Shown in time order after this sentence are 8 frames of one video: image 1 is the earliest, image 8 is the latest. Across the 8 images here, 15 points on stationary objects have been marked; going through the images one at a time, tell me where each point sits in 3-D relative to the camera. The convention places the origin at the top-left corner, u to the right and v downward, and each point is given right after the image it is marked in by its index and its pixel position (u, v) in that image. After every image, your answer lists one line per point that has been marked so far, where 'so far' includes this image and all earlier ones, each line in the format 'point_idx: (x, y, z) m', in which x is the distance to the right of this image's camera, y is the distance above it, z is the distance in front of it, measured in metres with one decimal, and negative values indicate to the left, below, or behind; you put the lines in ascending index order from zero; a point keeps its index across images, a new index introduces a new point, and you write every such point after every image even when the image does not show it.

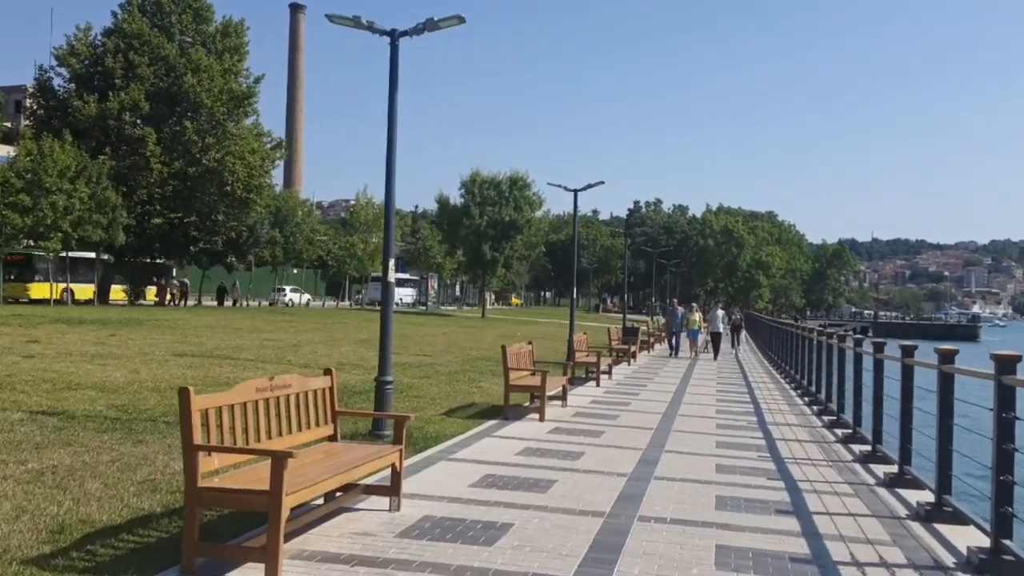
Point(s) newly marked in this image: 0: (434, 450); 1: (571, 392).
0: (-0.9, -1.9, +10.6) m
1: (+1.2, -2.1, +18.8) m
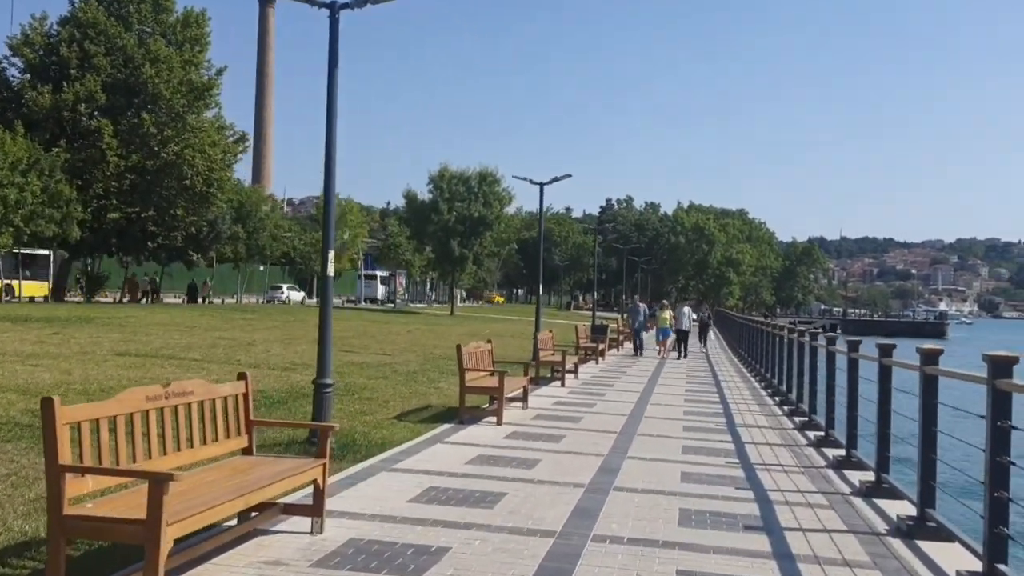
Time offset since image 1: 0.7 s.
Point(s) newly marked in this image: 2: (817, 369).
0: (-1.5, -1.8, +9.8) m
1: (+0.4, -2.0, +18.0) m
2: (+5.3, -1.4, +16.0) m
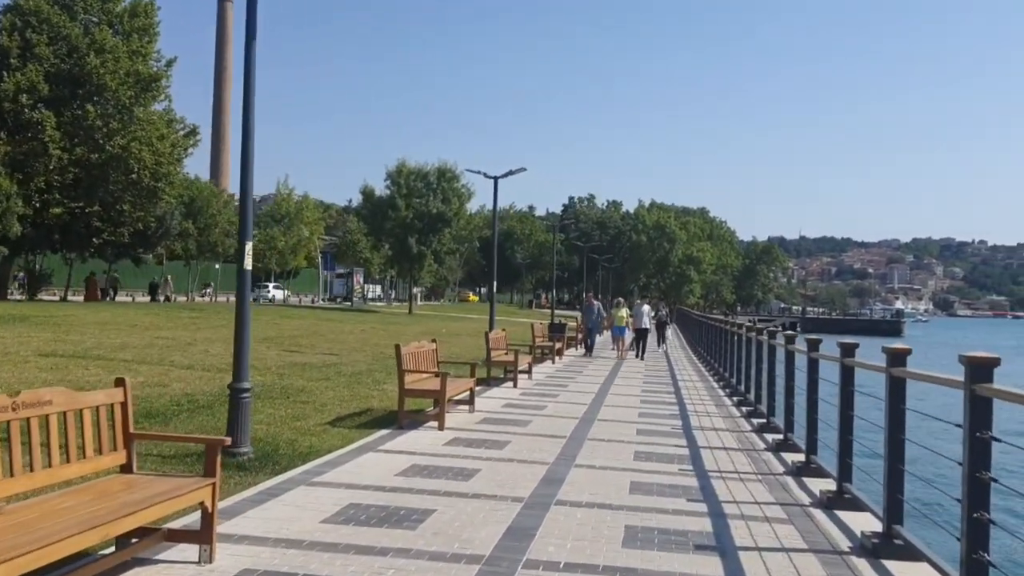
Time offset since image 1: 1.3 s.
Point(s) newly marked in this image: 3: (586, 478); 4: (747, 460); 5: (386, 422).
0: (-2.1, -1.8, +8.9) m
1: (-0.5, -2.0, +17.2) m
2: (+4.4, -1.3, +15.4) m
3: (+0.8, -2.0, +9.8) m
4: (+3.0, -2.2, +12.0) m
5: (-1.7, -1.8, +12.6) m
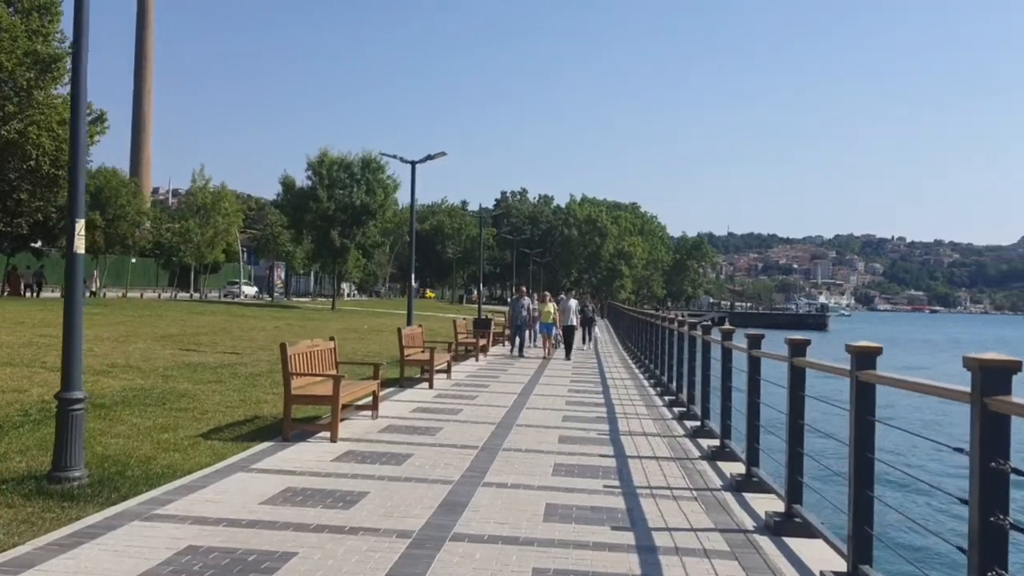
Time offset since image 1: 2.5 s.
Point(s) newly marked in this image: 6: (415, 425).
0: (-3.0, -1.7, +7.3) m
1: (-2.0, -1.8, +15.6) m
2: (+3.0, -1.2, +14.2) m
3: (-0.2, -1.9, +8.4) m
4: (+1.9, -2.1, +10.7) m
5: (-2.9, -1.7, +10.9) m
6: (-1.3, -1.8, +12.3) m
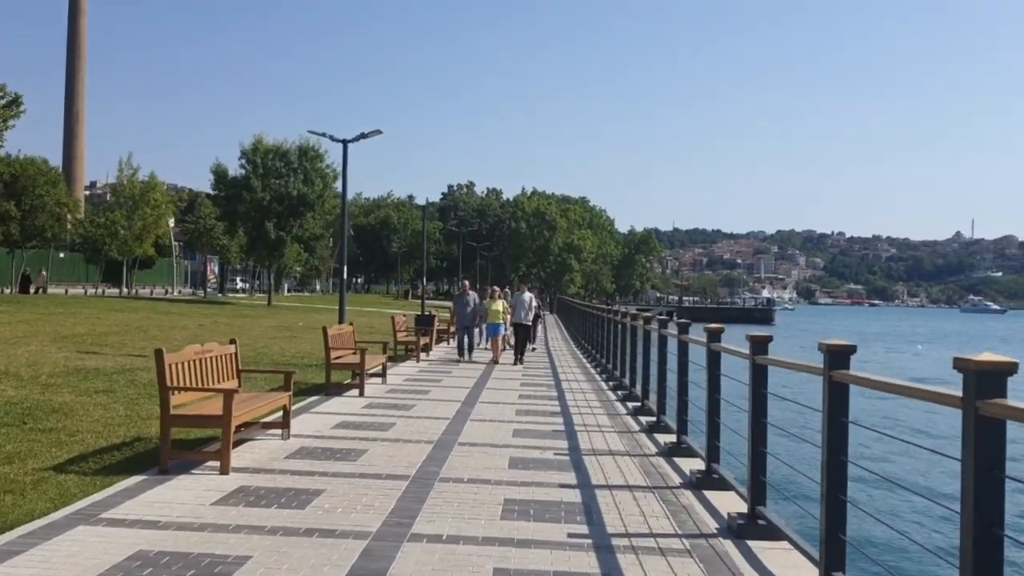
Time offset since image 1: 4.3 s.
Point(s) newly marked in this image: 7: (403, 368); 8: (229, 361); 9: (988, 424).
0: (-3.3, -1.6, +5.0) m
1: (-2.8, -1.7, +13.4) m
2: (+2.3, -1.1, +12.2) m
3: (-0.6, -1.8, +6.3) m
4: (+1.4, -2.0, +8.7) m
5: (-3.4, -1.6, +8.7) m
6: (-2.0, -1.7, +10.1) m
7: (-2.3, -1.7, +19.2) m
8: (-3.1, -0.8, +10.2) m
9: (+1.9, -0.5, +3.7) m
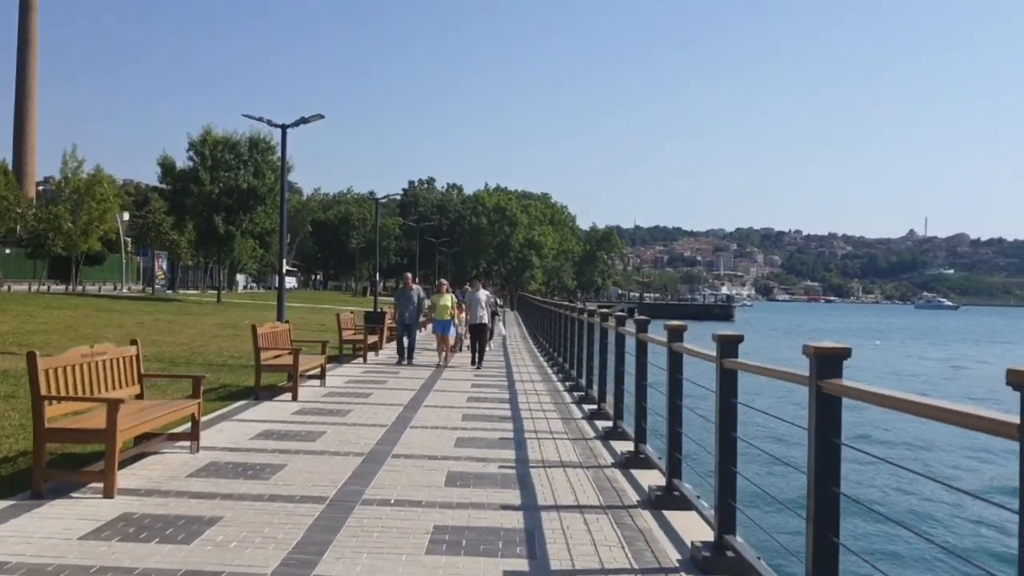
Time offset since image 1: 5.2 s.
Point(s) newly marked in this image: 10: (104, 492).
0: (-3.7, -1.6, +3.8) m
1: (-3.6, -1.7, +12.2) m
2: (+1.6, -1.0, +11.2) m
3: (-1.0, -1.8, +5.2) m
4: (+0.8, -1.9, +7.6) m
5: (-4.0, -1.6, +7.4) m
6: (-2.6, -1.7, +9.0) m
7: (-3.3, -1.6, +18.0) m
8: (-3.7, -0.7, +9.0) m
9: (+1.5, -0.5, +2.7) m
10: (-3.2, -1.6, +7.3) m
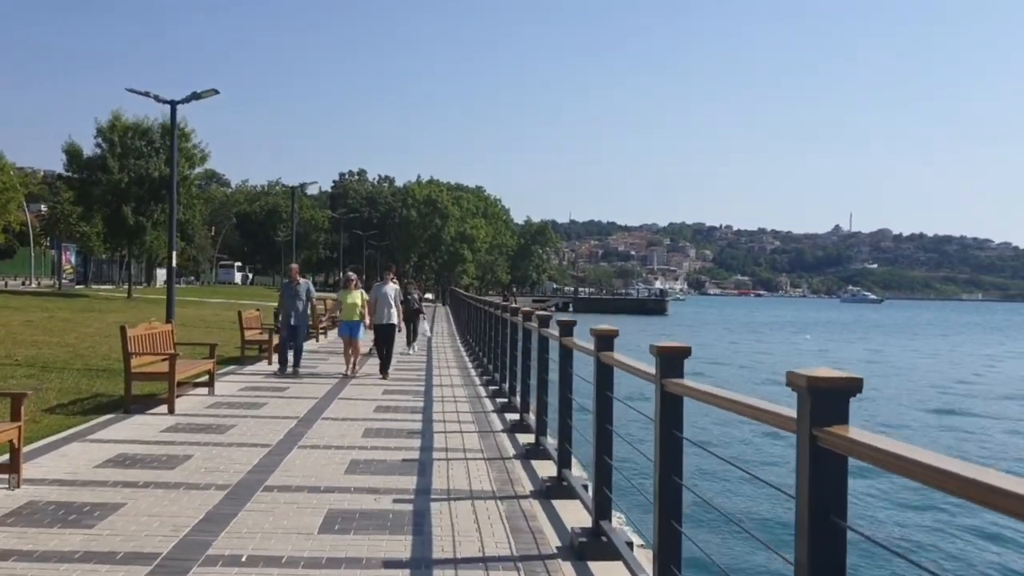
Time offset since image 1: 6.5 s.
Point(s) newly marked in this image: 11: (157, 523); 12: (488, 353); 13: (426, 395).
0: (-4.2, -1.6, +2.0) m
1: (-4.6, -1.6, +10.4) m
2: (+0.6, -1.0, +9.7) m
3: (-1.6, -1.8, +3.5) m
4: (+0.1, -1.9, +6.1) m
5: (-4.7, -1.6, +5.6) m
6: (-3.4, -1.6, +7.2) m
7: (-4.7, -1.5, +16.2) m
8: (-4.6, -0.7, +7.2) m
9: (+1.1, -0.5, +1.3) m
10: (-3.9, -1.6, +5.5) m
11: (-2.5, -1.7, +6.7) m
12: (-0.4, -1.3, +18.1) m
13: (-1.4, -1.8, +14.7) m
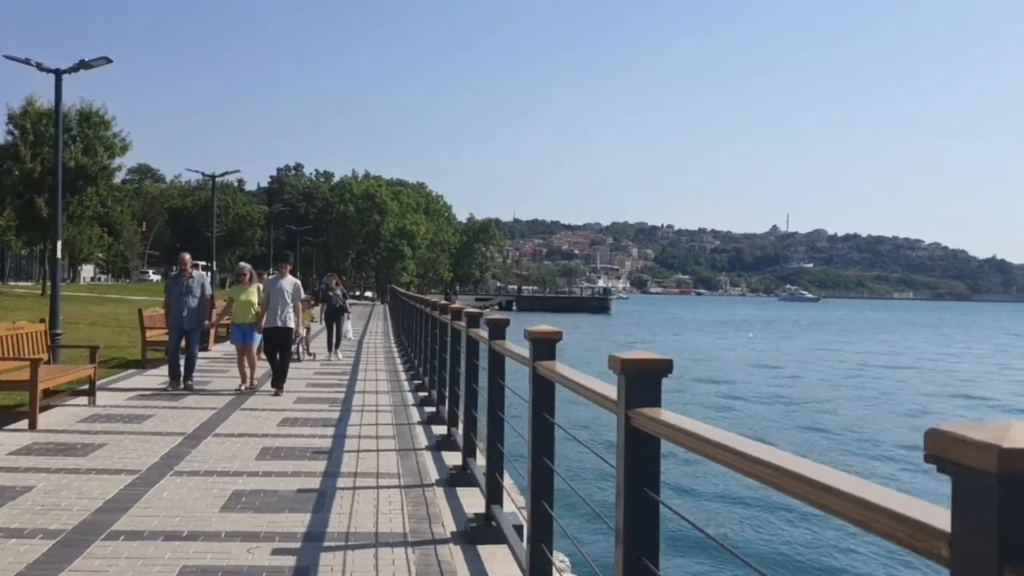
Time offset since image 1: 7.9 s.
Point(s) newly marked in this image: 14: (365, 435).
0: (-4.4, -1.5, +0.1) m
1: (-5.3, -1.5, +8.5) m
2: (-0.1, -0.9, +8.1) m
3: (-1.9, -1.7, +1.8) m
4: (-0.4, -1.8, +4.5) m
5: (-5.1, -1.5, +3.7) m
6: (-3.9, -1.6, +5.4) m
7: (-5.8, -1.4, +14.3) m
8: (-5.1, -0.6, +5.3) m
9: (+1.0, -0.4, -0.3) m
10: (-4.3, -1.5, +3.7) m
11: (-3.0, -1.6, +5.0) m
12: (-1.6, -1.2, +16.5) m
13: (-2.4, -1.7, +13.0) m
14: (-1.7, -1.7, +10.6) m
